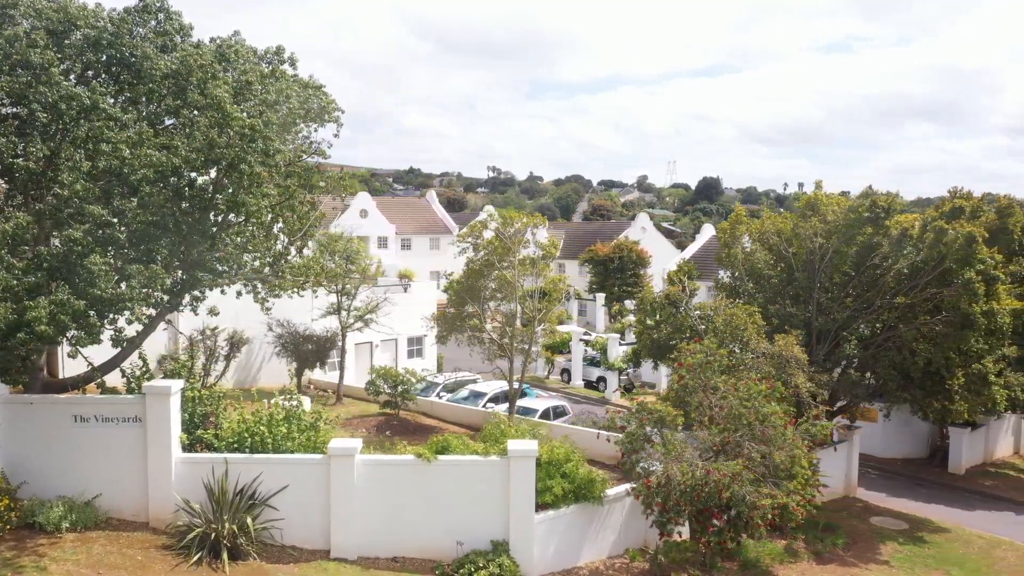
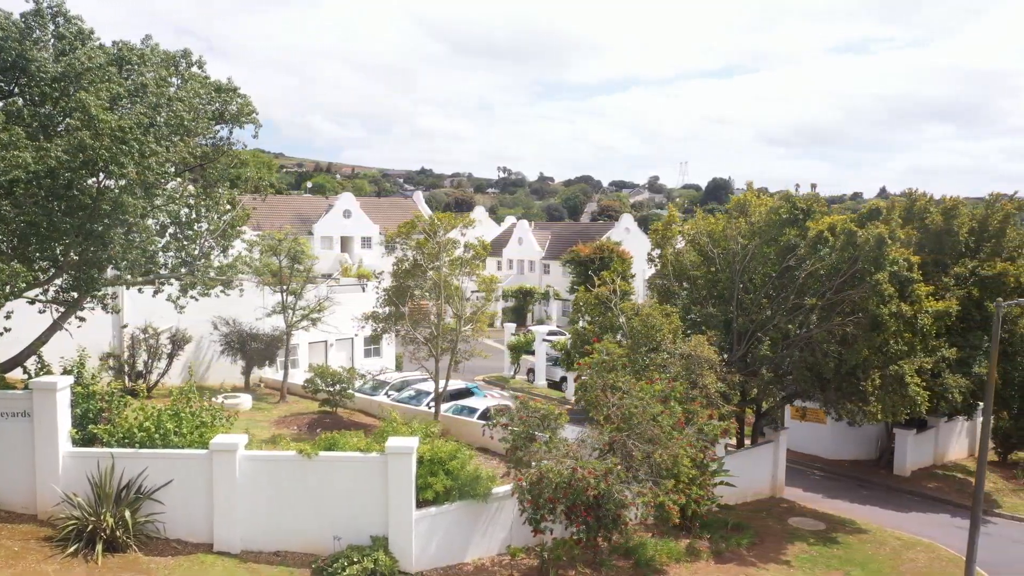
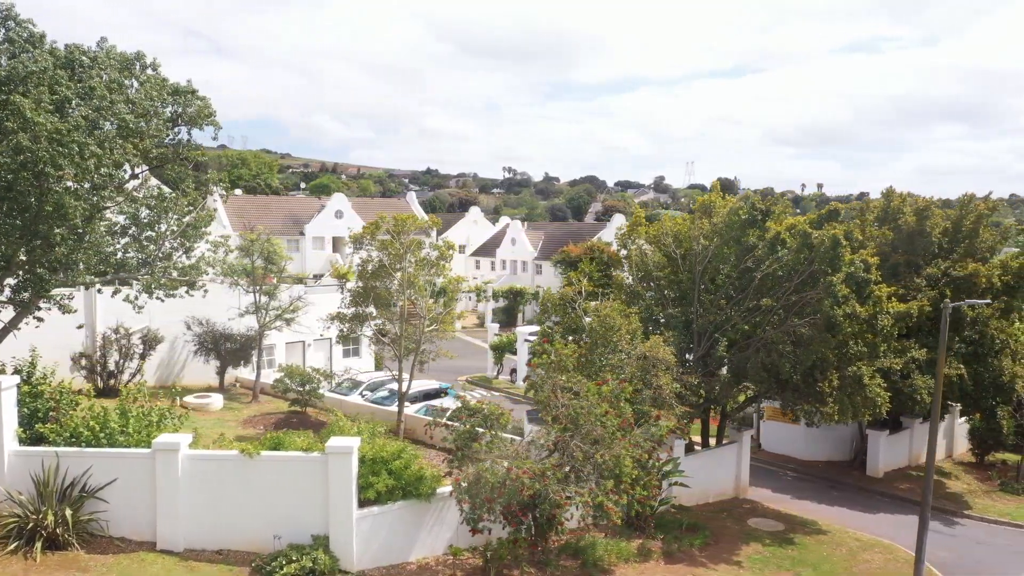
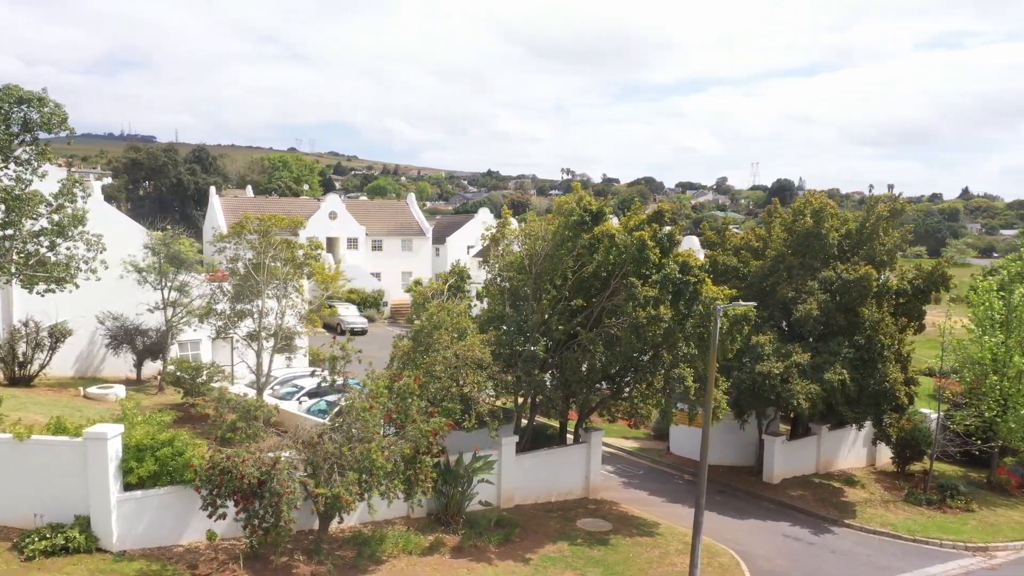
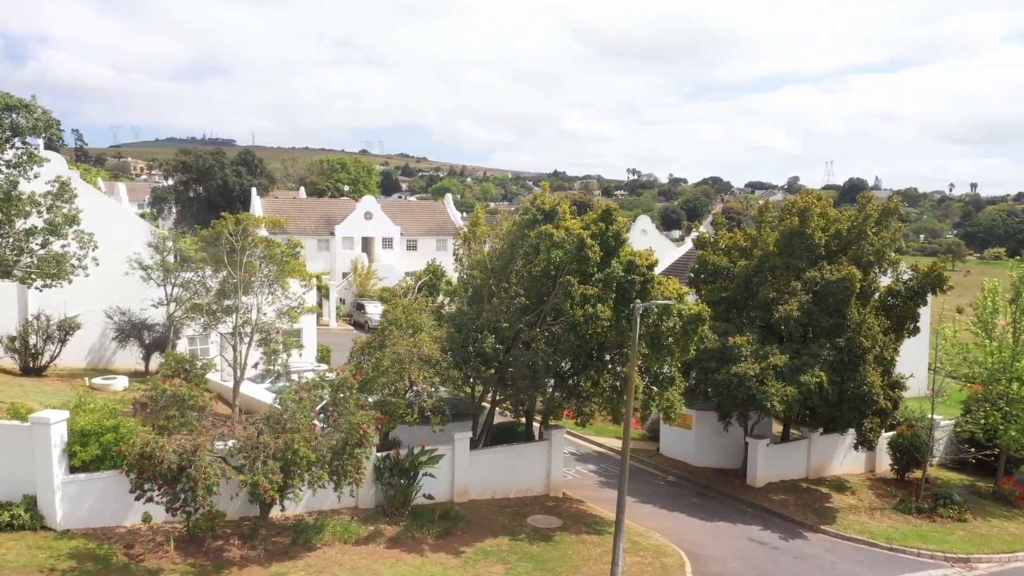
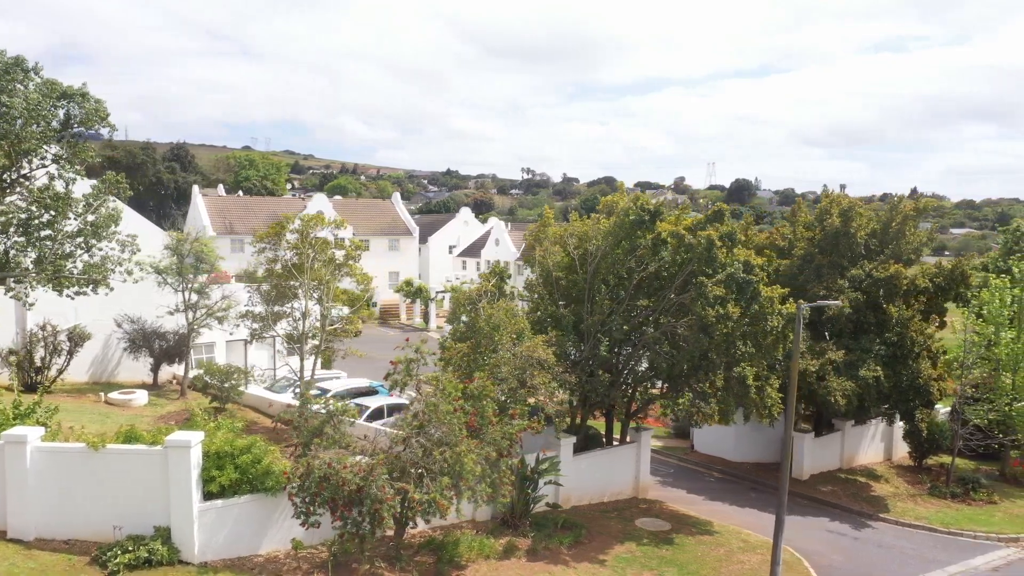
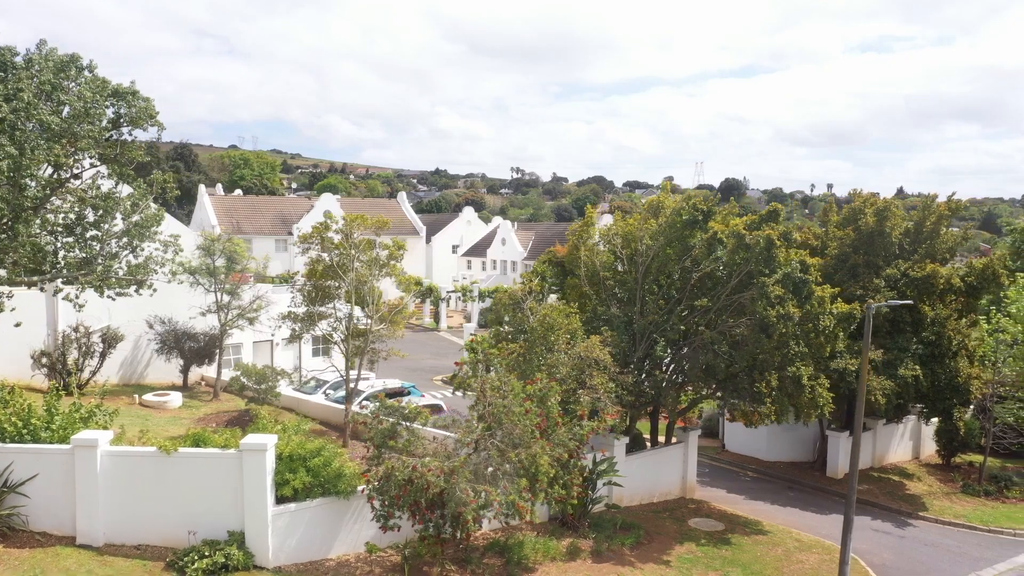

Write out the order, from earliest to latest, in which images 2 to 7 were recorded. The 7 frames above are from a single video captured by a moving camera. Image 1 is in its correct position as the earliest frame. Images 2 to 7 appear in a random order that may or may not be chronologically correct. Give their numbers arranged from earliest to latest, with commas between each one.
2, 3, 7, 6, 4, 5
